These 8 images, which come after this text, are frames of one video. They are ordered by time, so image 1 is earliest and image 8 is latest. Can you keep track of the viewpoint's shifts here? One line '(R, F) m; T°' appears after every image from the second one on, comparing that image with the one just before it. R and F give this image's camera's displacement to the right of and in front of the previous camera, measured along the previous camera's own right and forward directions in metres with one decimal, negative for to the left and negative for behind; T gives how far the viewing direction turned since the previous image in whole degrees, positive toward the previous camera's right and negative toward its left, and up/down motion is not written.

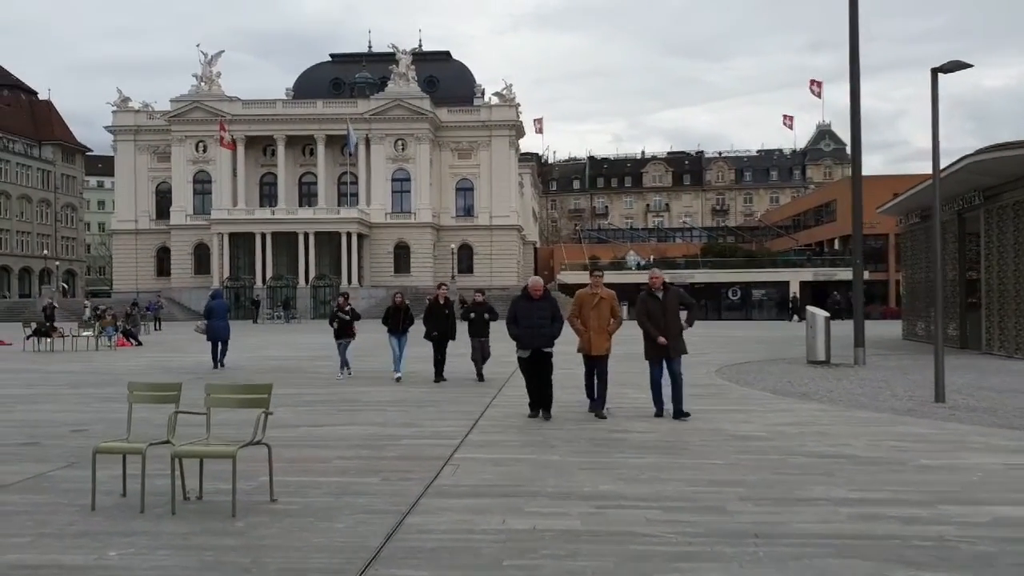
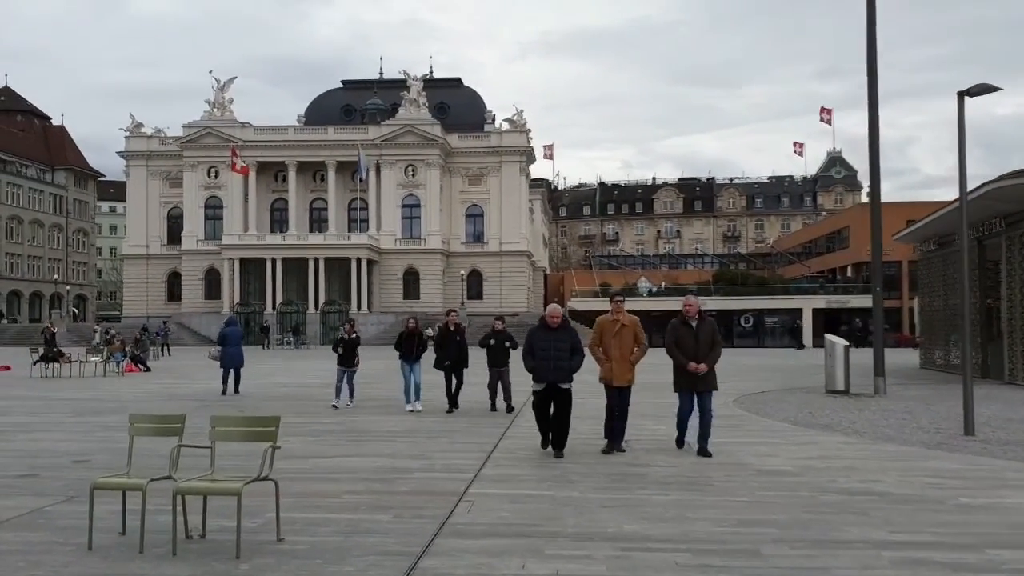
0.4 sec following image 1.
(-0.1, +0.4) m; -1°
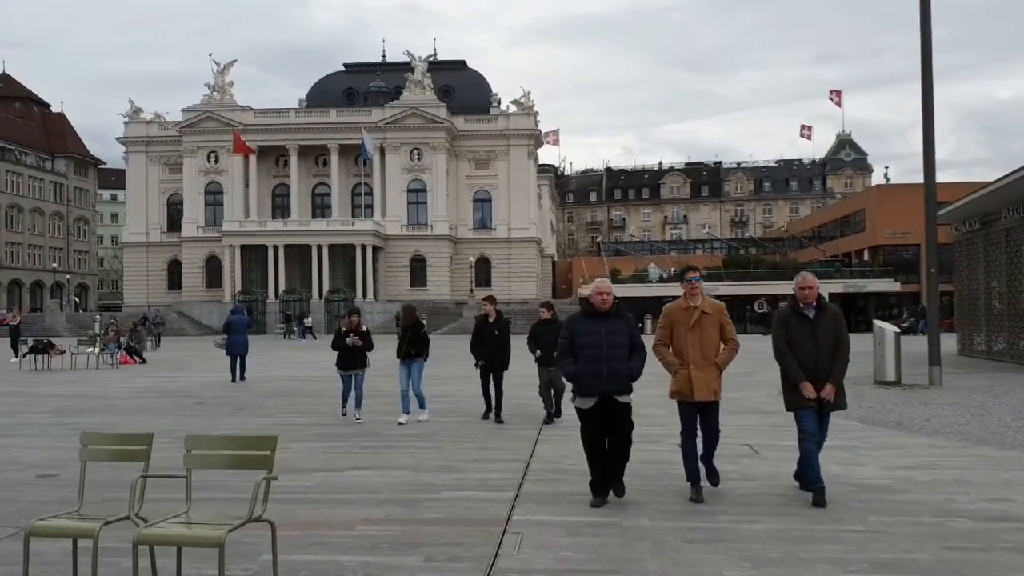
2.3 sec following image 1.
(-0.4, +1.8) m; 0°
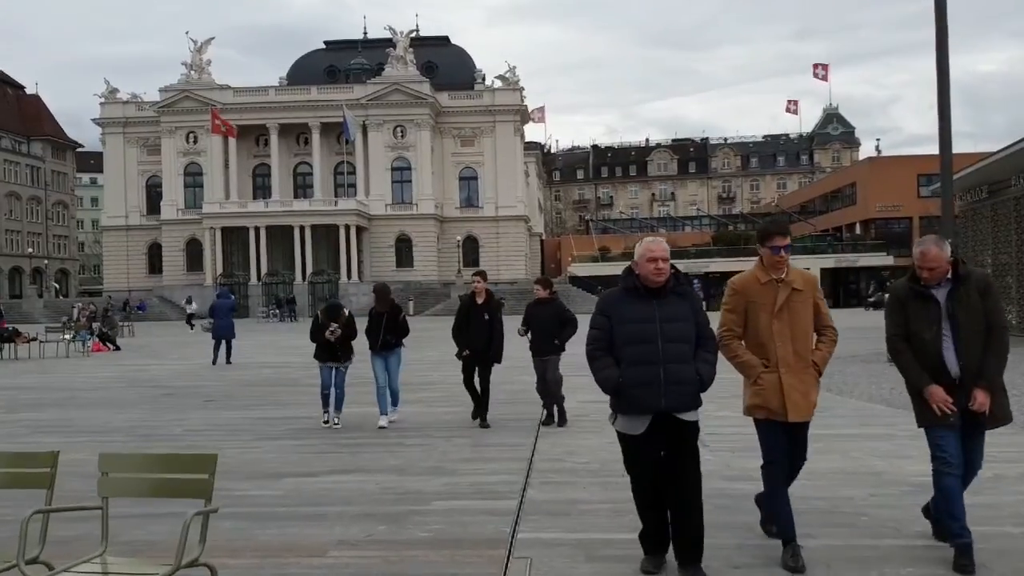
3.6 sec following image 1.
(-0.1, +1.2) m; +1°
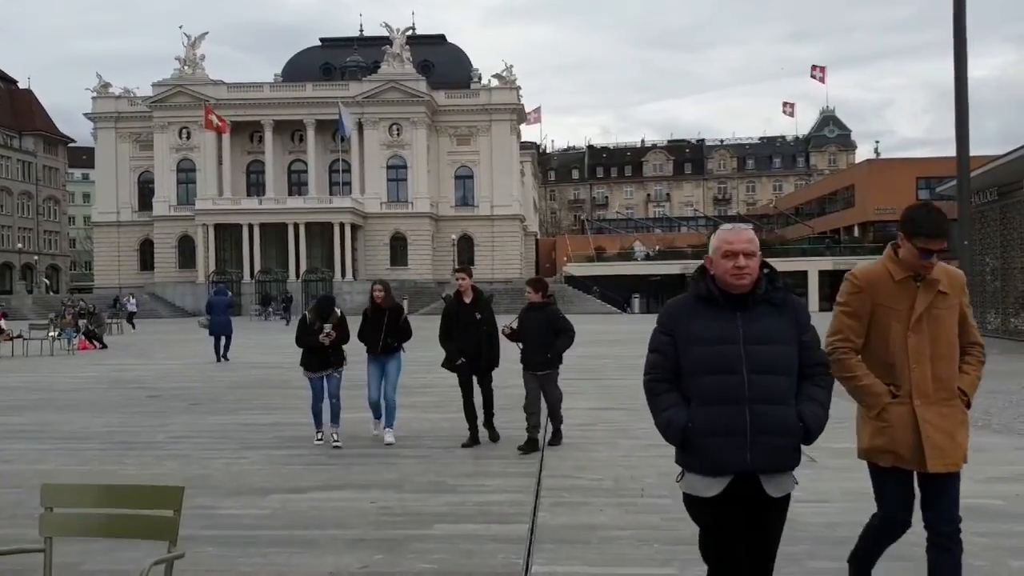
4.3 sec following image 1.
(-0.1, +0.7) m; 0°
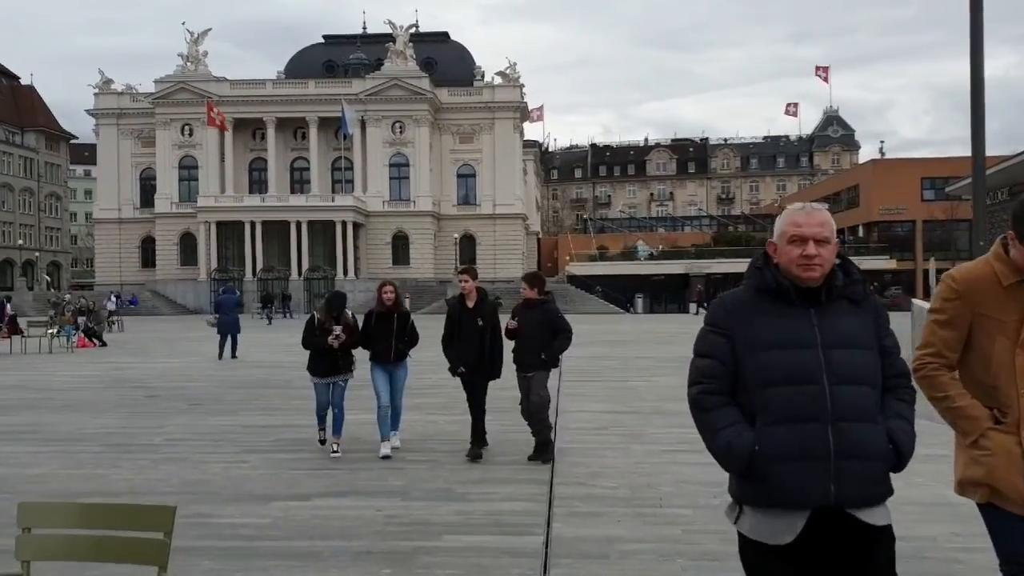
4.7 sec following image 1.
(-0.1, +0.3) m; 0°
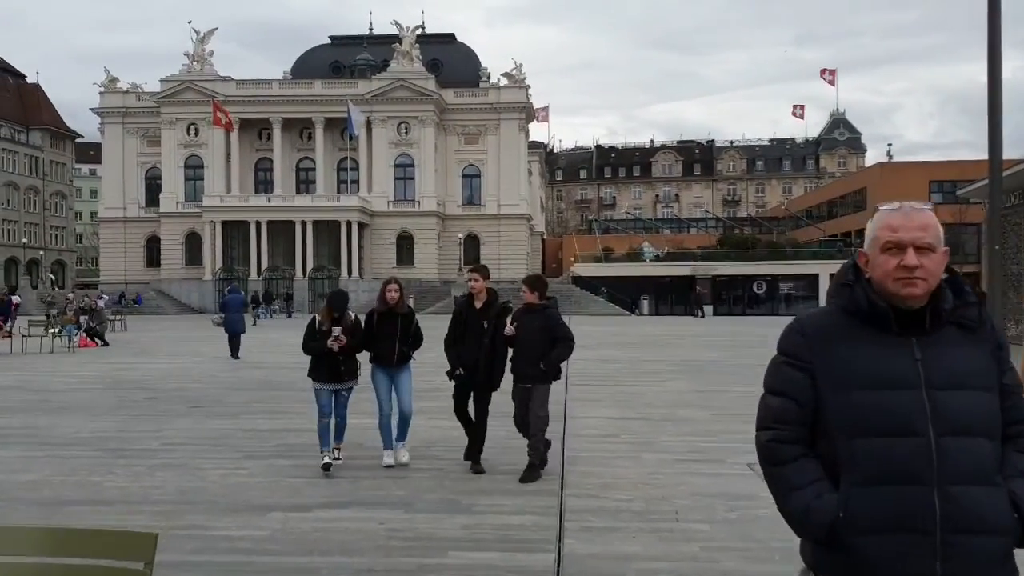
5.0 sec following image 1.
(0.0, +0.3) m; 0°
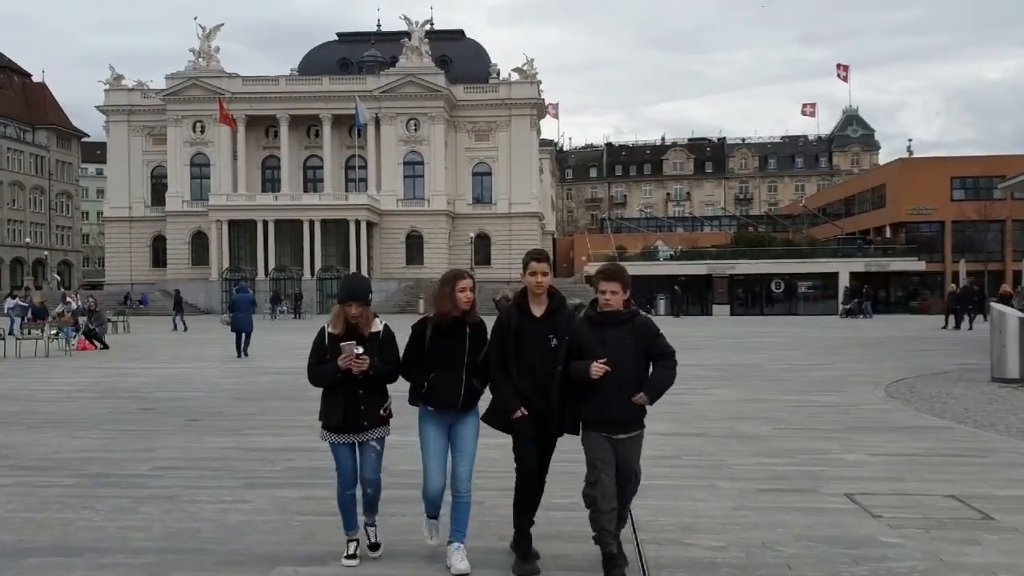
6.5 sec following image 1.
(-0.3, +1.4) m; 0°
